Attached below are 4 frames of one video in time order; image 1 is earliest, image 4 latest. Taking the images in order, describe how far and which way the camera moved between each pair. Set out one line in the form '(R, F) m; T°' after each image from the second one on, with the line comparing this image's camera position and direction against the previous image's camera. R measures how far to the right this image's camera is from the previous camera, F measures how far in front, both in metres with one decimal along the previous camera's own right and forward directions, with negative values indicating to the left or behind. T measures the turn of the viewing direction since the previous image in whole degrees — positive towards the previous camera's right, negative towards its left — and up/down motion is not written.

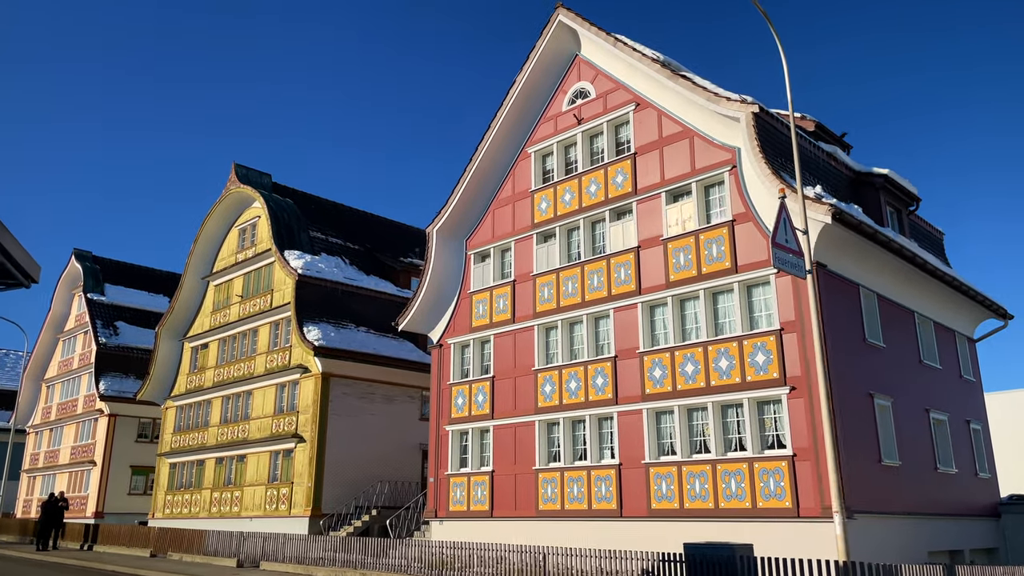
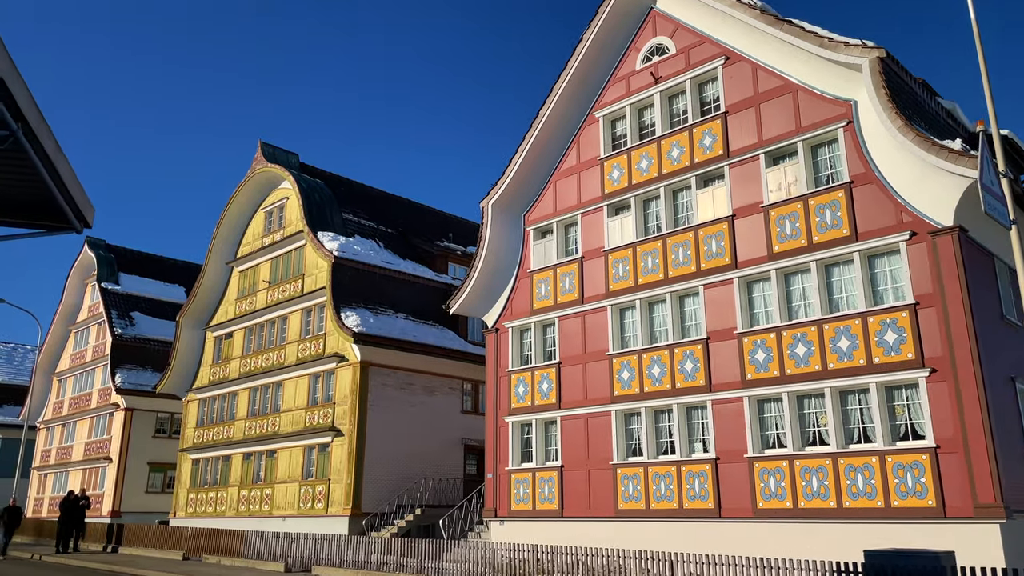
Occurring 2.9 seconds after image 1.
(-1.7, +2.0) m; 0°
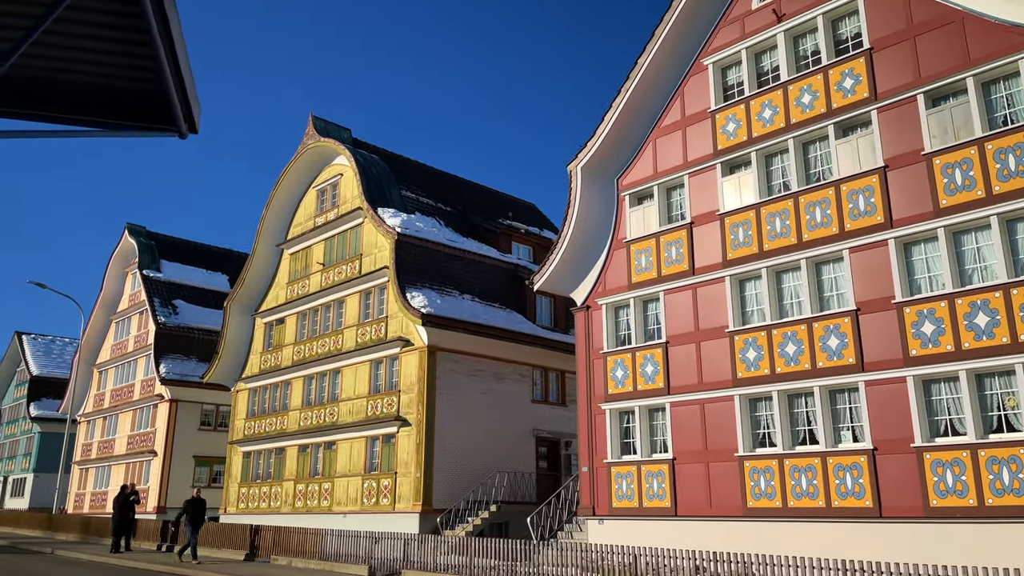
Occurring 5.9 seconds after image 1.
(-1.7, +2.2) m; -2°
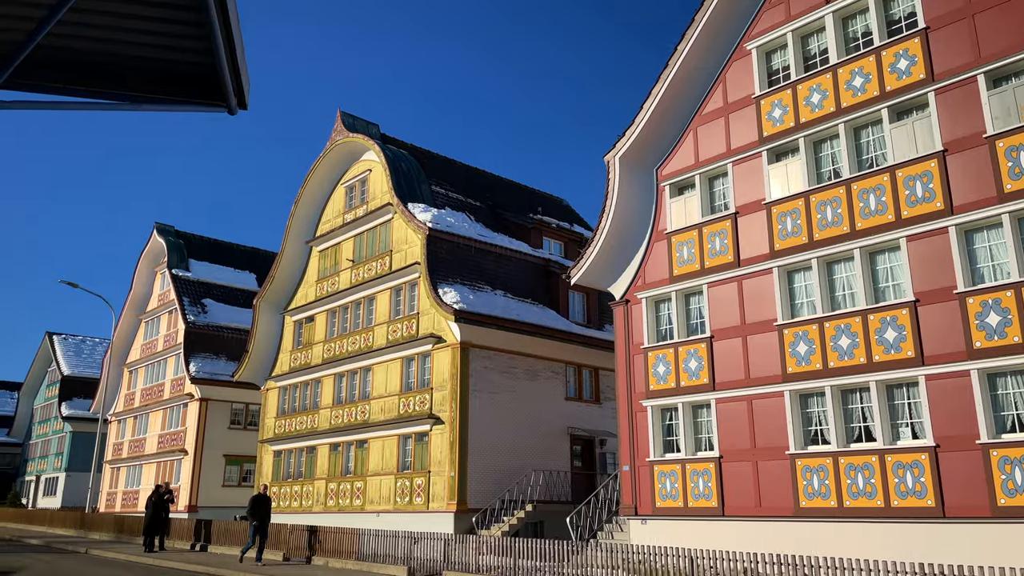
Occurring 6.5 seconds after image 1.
(-0.4, +0.5) m; -2°
